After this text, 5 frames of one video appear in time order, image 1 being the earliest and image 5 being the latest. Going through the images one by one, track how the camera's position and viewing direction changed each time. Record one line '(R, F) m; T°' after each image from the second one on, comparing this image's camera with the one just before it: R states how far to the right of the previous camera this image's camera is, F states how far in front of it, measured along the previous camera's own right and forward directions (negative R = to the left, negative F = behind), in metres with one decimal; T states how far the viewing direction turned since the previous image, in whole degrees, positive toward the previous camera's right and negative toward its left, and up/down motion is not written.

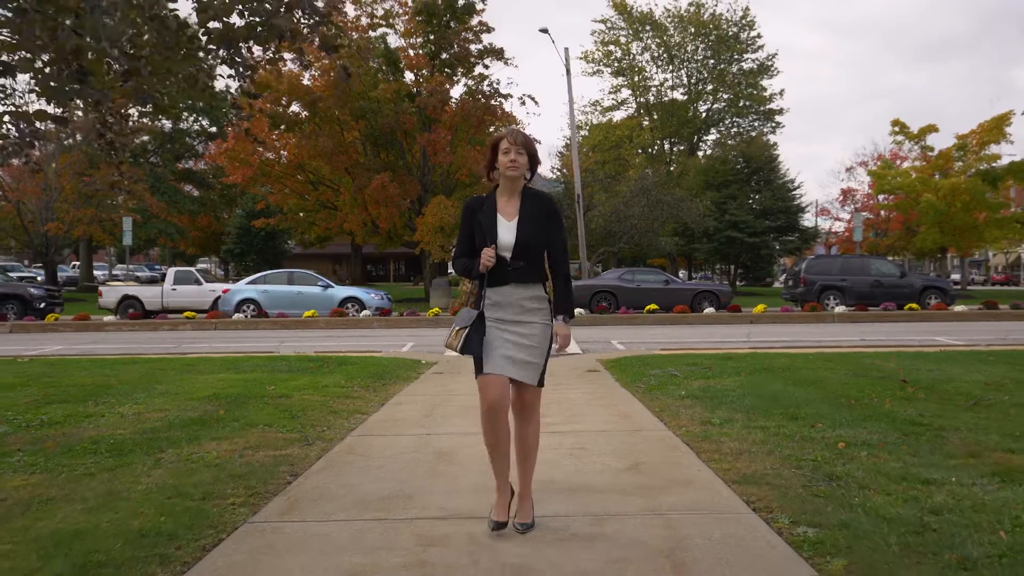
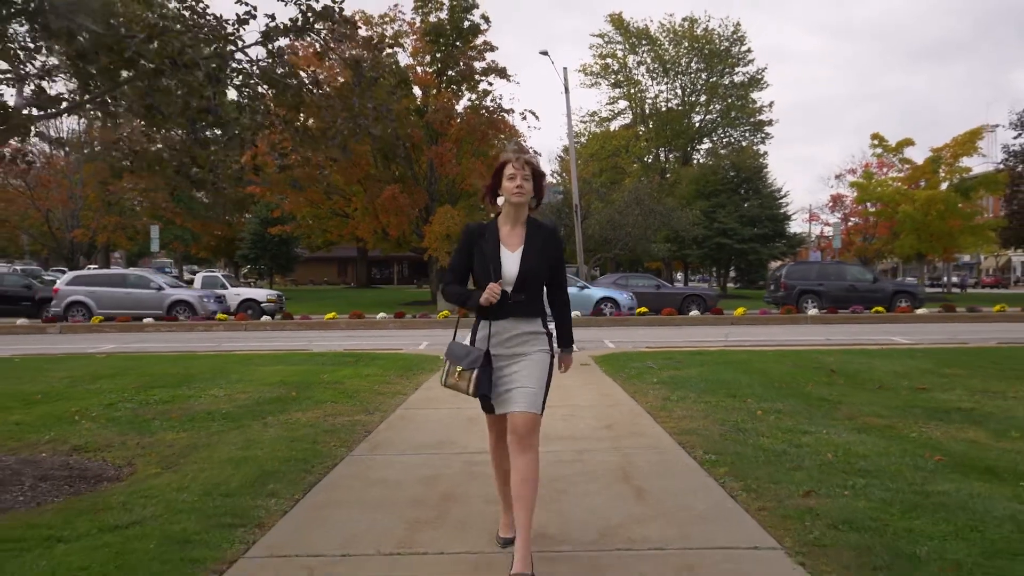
(-0.1, -2.0) m; 0°
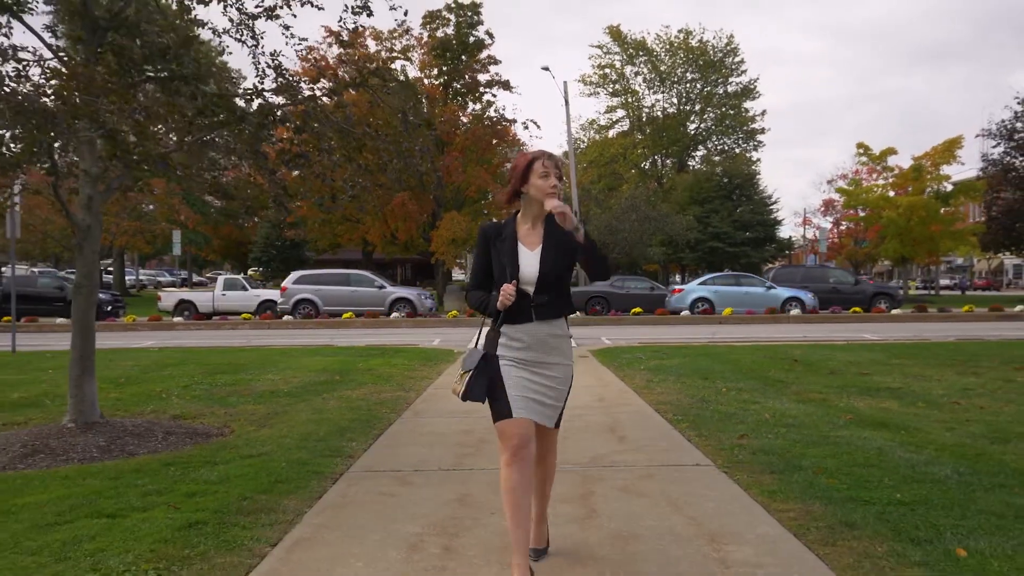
(-0.1, -1.7) m; 0°
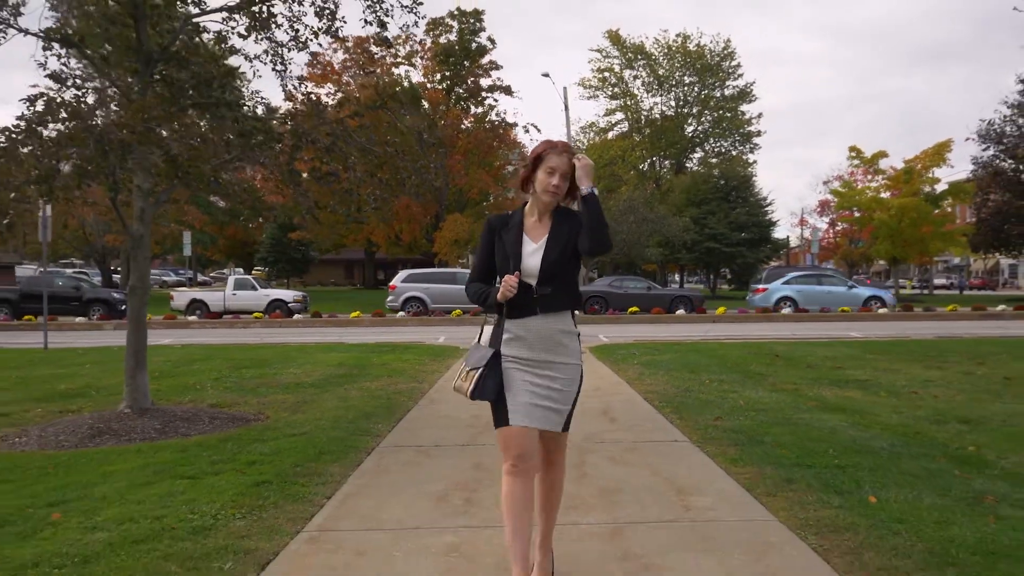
(0.0, -0.9) m; 0°
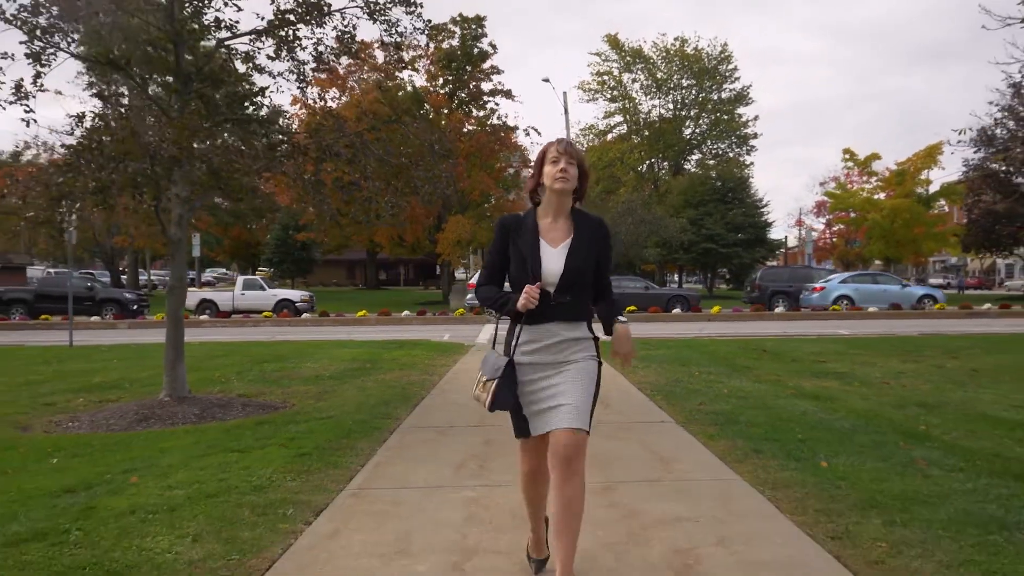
(-0.1, -0.8) m; 0°
